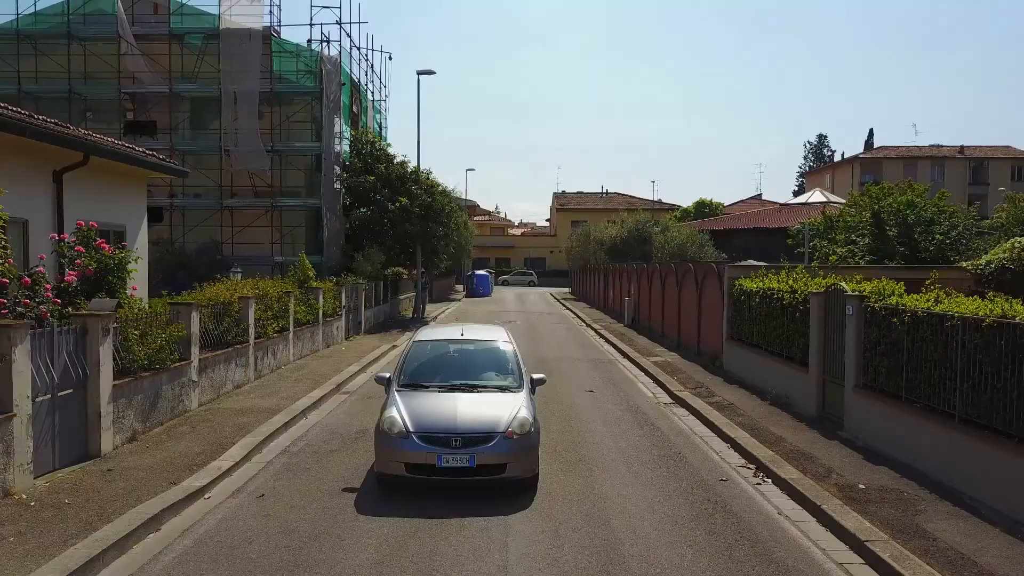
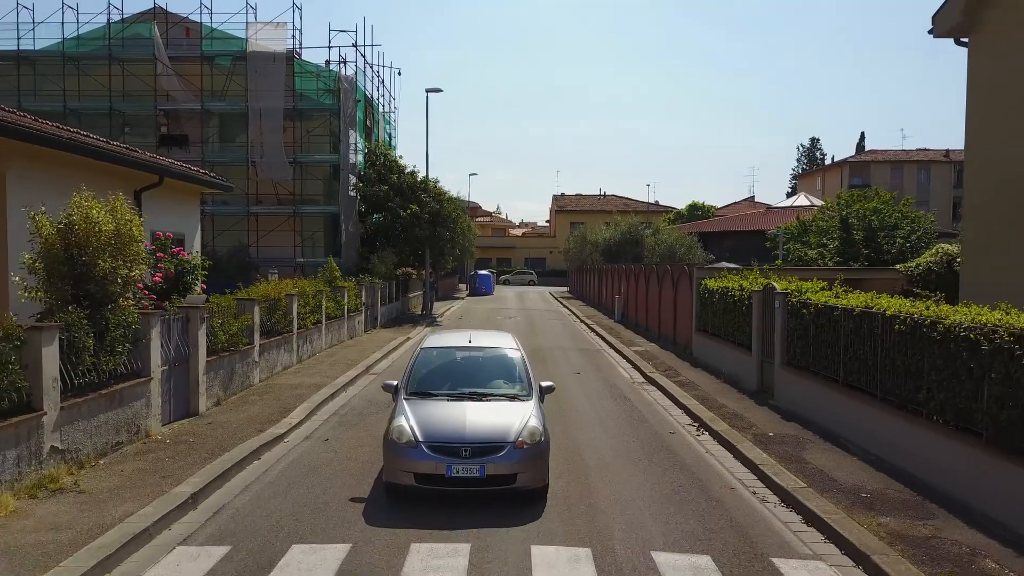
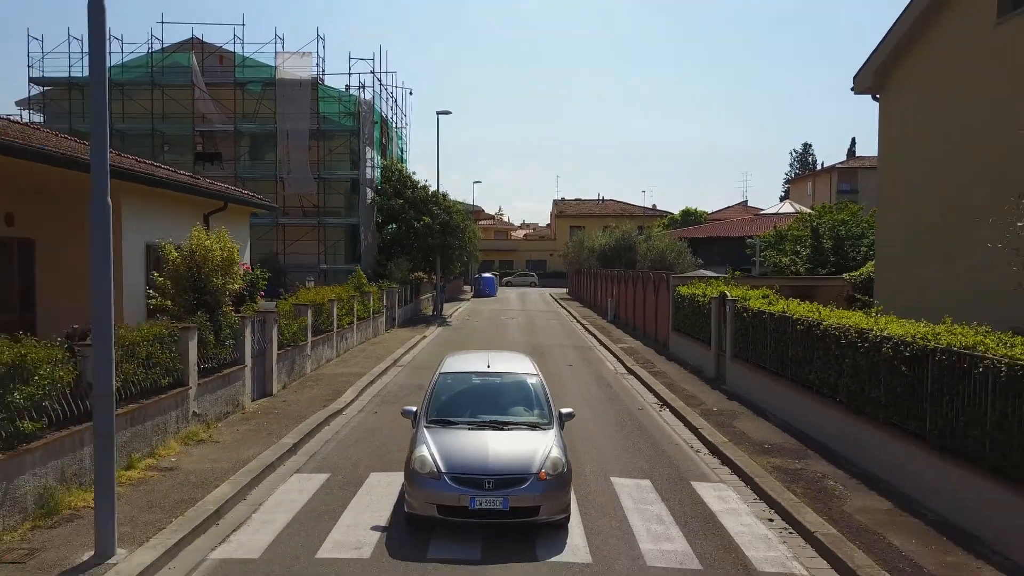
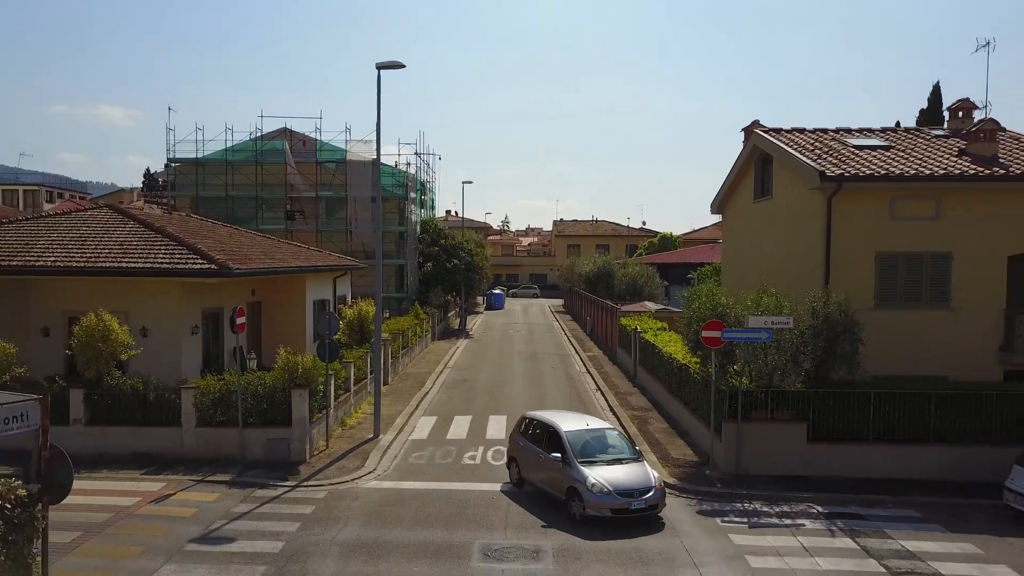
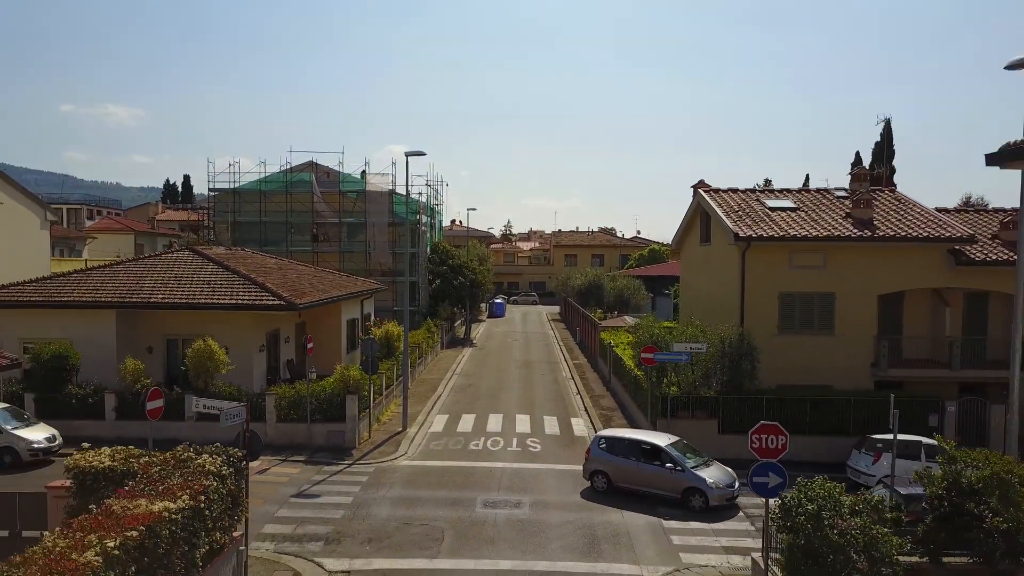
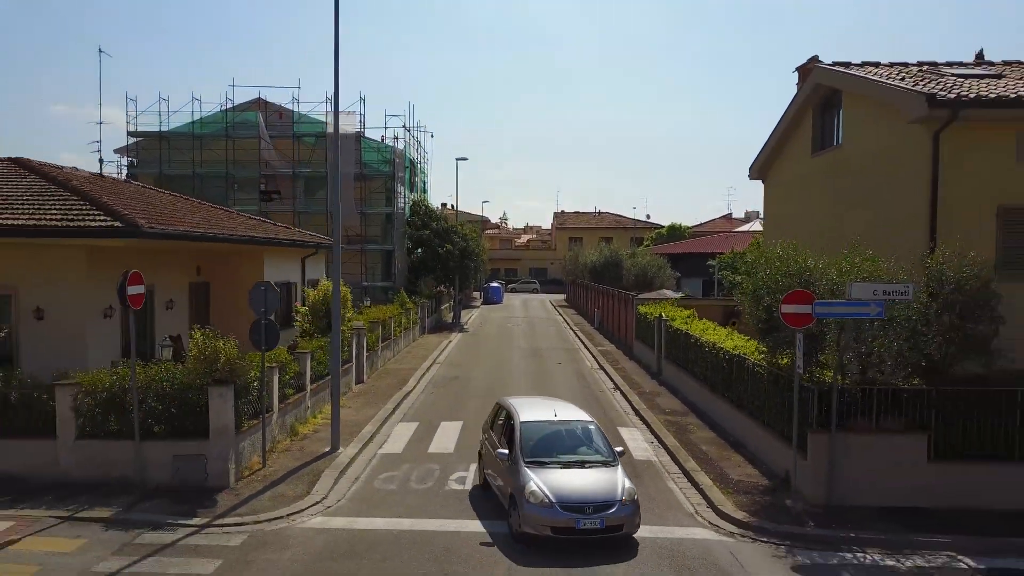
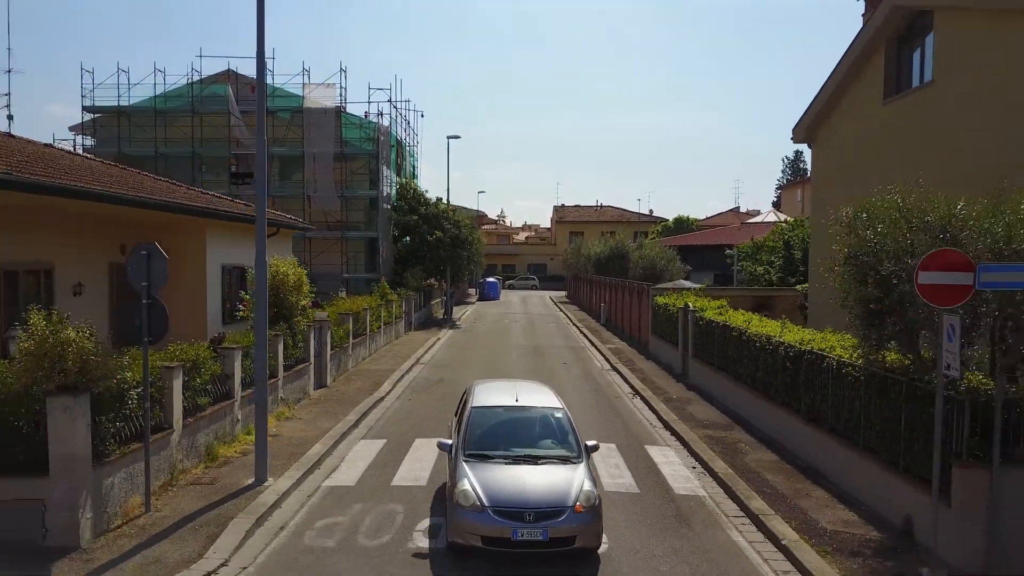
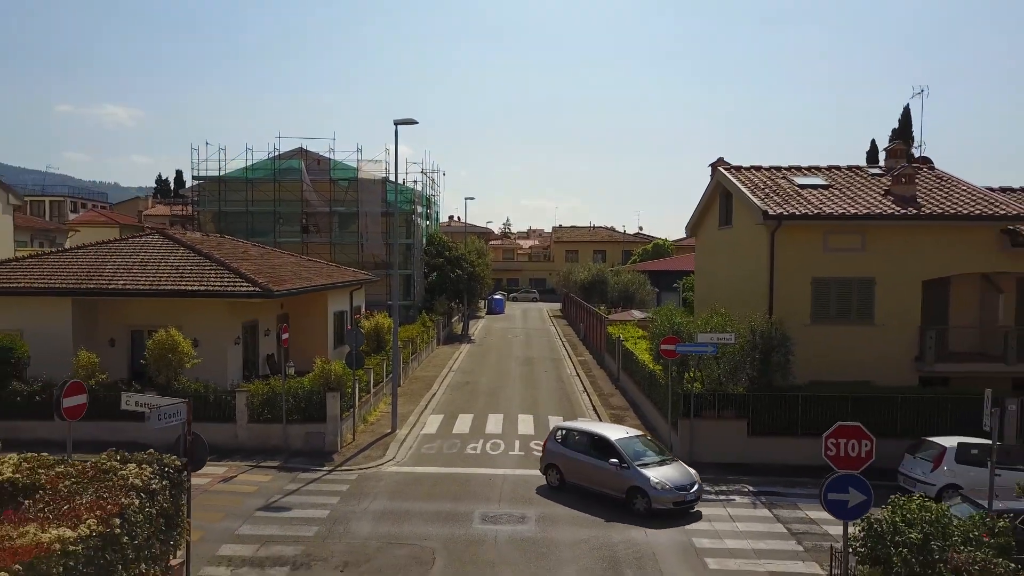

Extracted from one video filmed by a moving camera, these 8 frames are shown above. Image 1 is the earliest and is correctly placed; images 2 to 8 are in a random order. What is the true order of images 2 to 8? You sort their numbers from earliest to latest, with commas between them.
2, 3, 7, 6, 4, 8, 5
